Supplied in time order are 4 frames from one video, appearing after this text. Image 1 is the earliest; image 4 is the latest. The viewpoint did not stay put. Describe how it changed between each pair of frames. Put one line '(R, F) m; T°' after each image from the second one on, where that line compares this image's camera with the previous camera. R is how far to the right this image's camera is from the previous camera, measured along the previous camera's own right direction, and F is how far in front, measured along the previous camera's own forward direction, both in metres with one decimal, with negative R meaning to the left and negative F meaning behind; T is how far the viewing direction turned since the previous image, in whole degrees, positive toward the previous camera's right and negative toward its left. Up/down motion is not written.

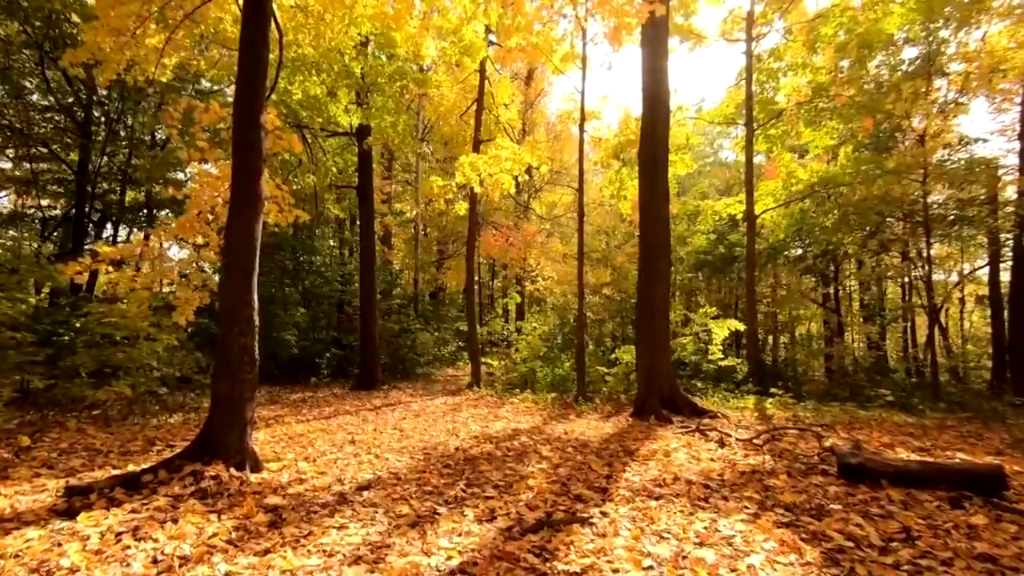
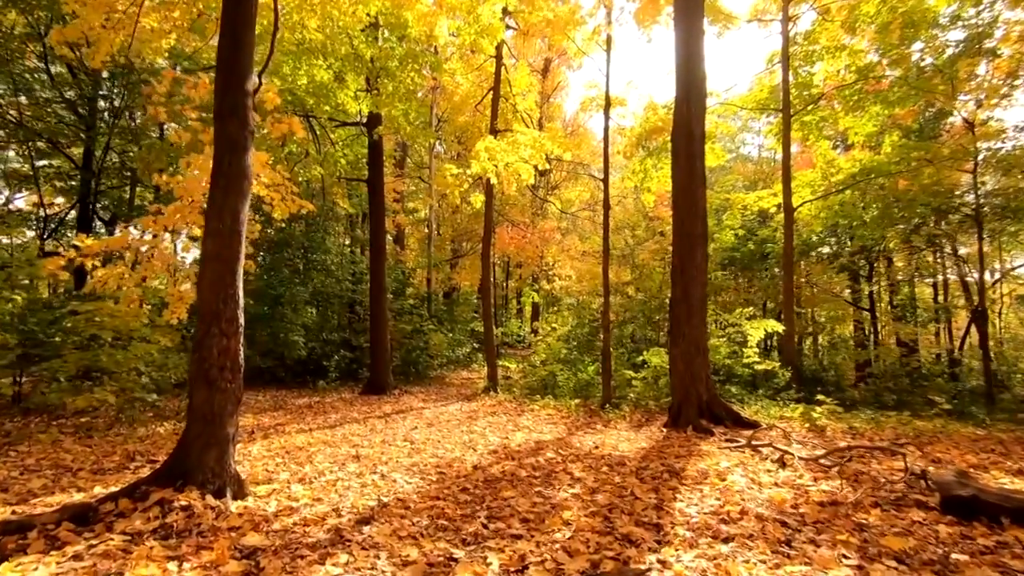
(-0.1, +0.7) m; -1°
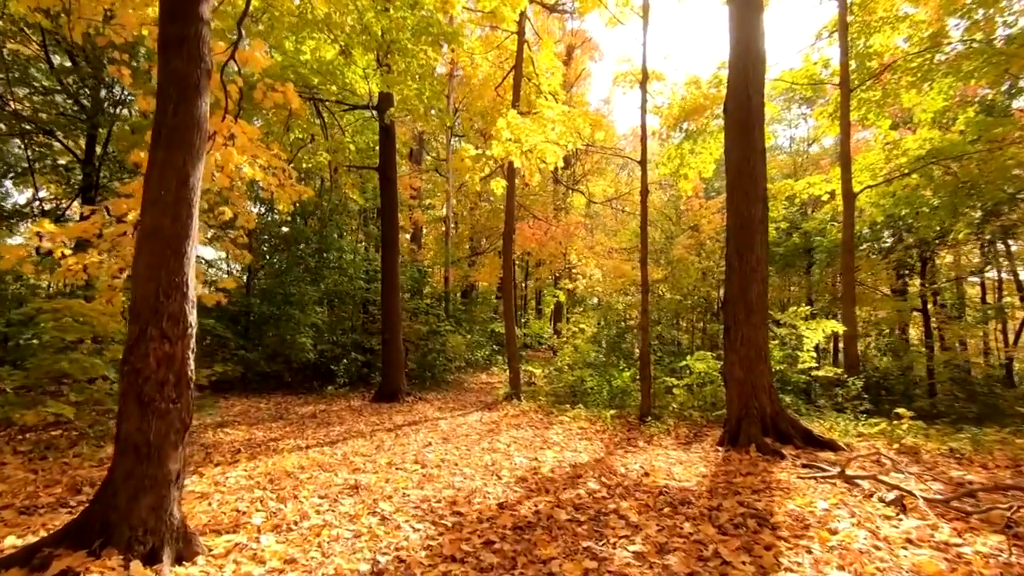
(-0.1, +1.0) m; -2°
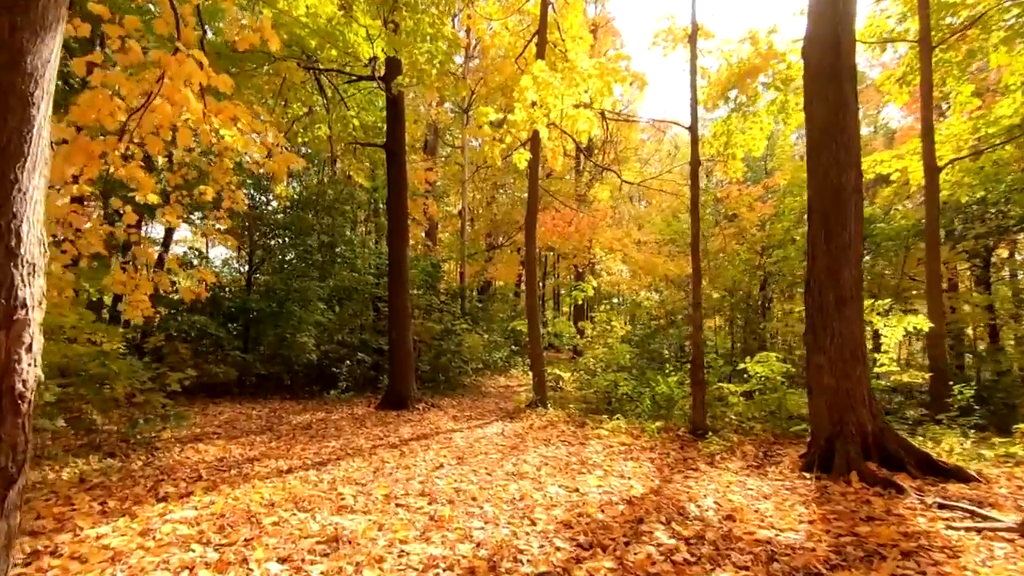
(-0.1, +1.2) m; -2°
